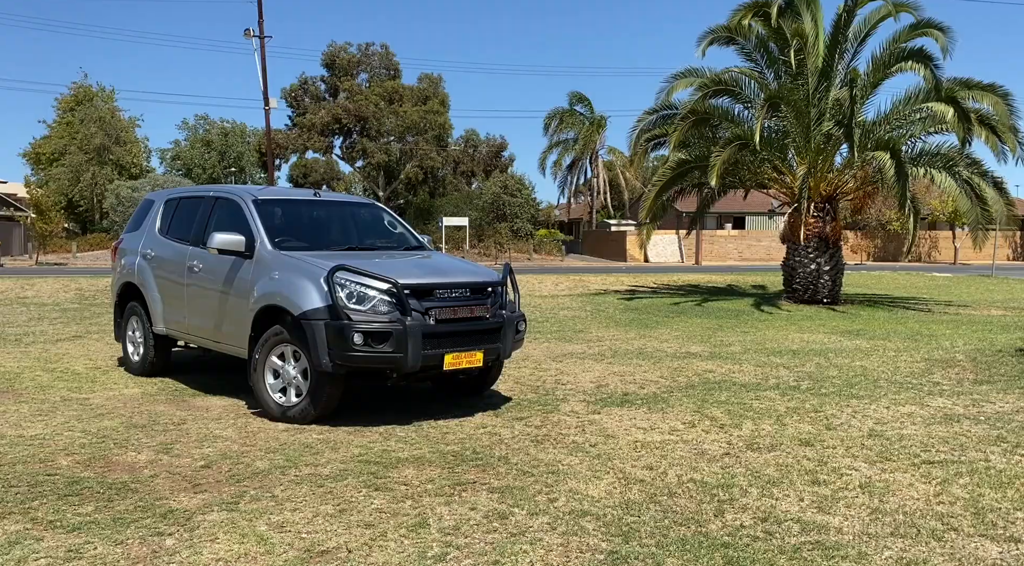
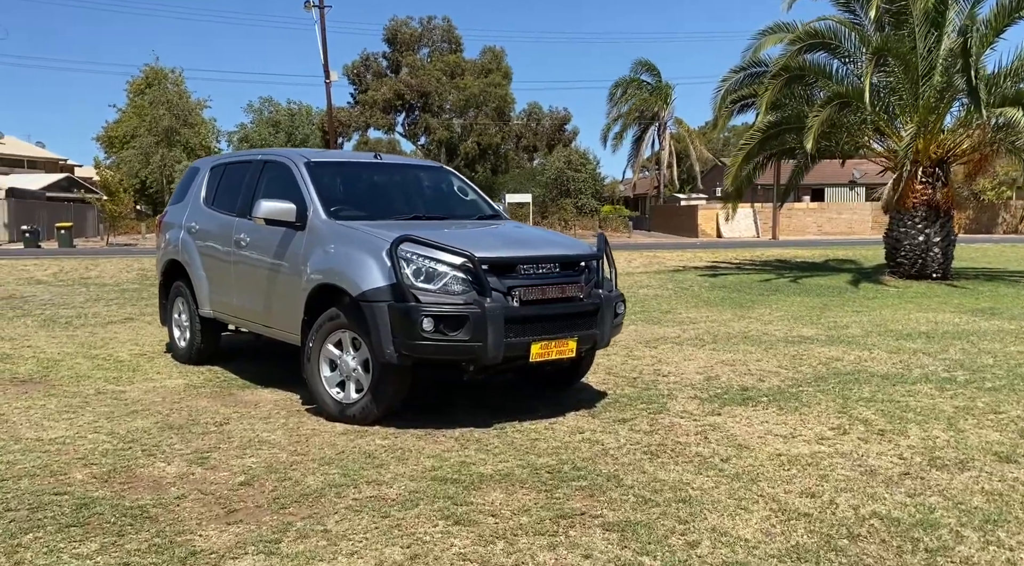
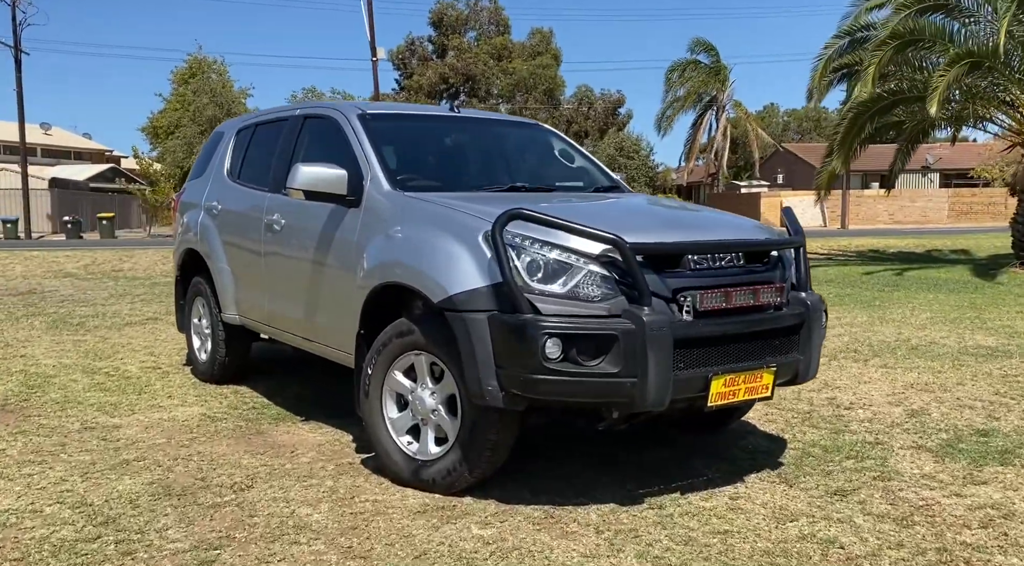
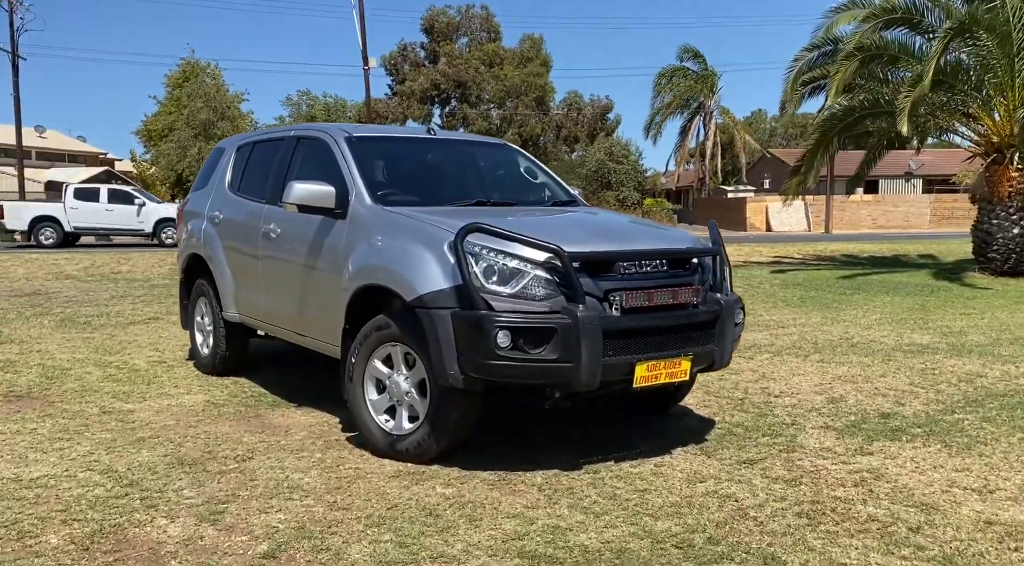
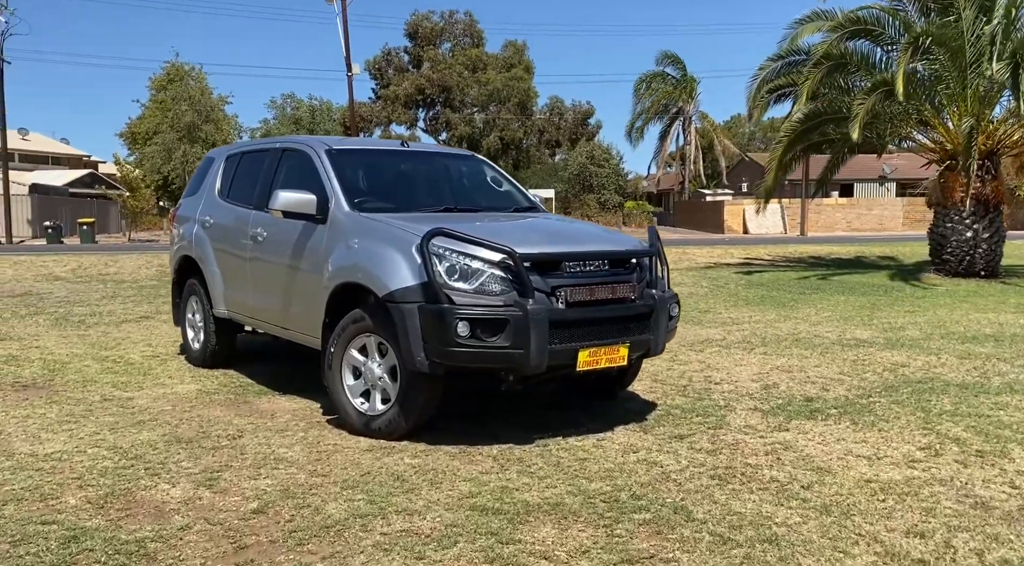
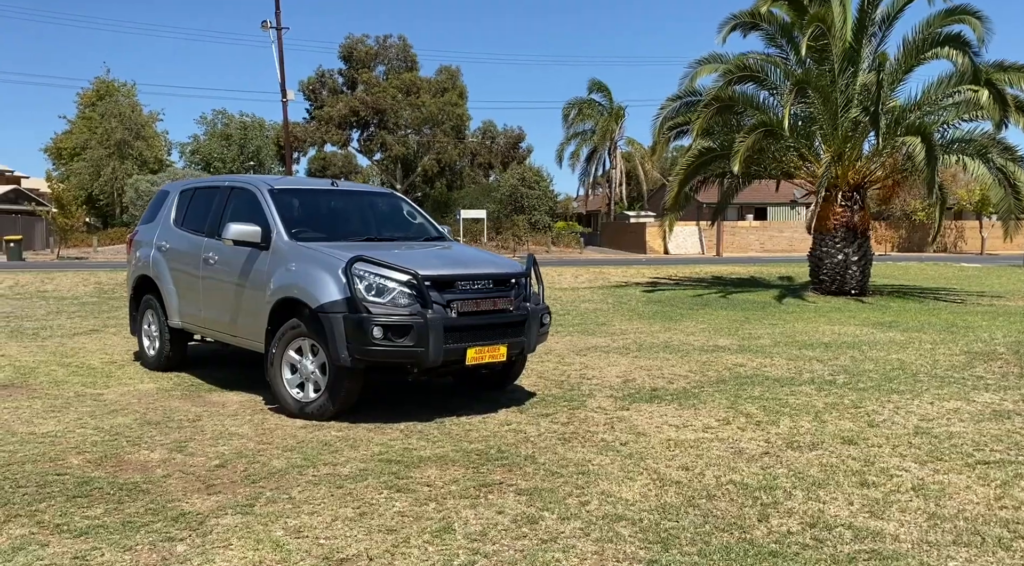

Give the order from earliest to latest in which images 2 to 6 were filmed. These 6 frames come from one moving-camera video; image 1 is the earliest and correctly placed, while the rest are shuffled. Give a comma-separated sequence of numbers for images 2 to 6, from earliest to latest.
6, 2, 5, 4, 3
